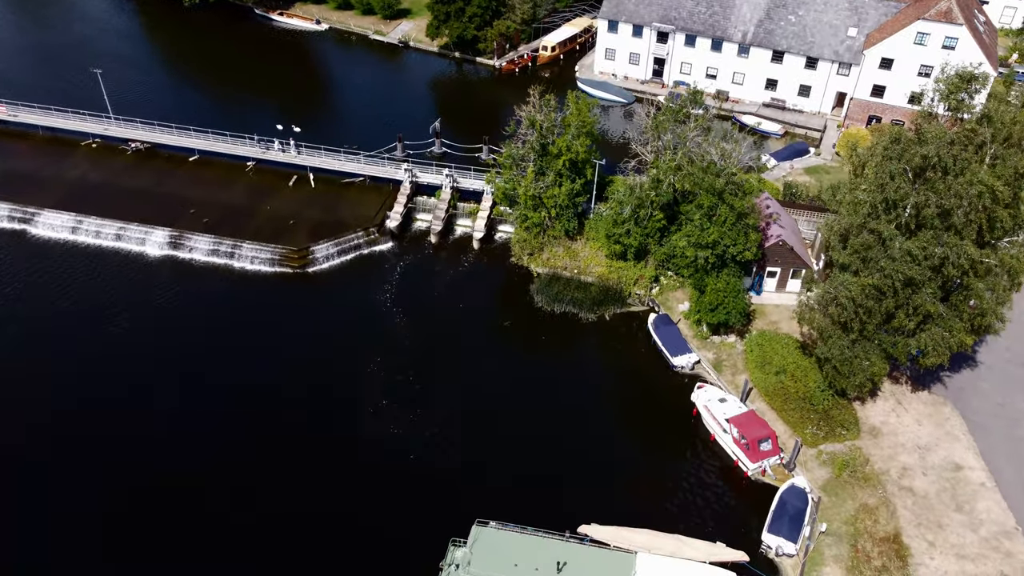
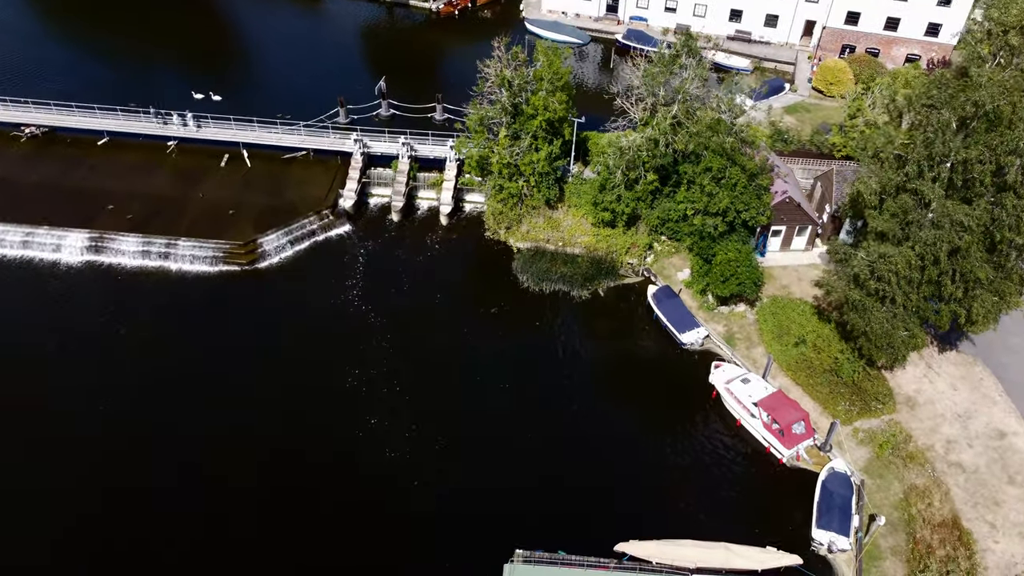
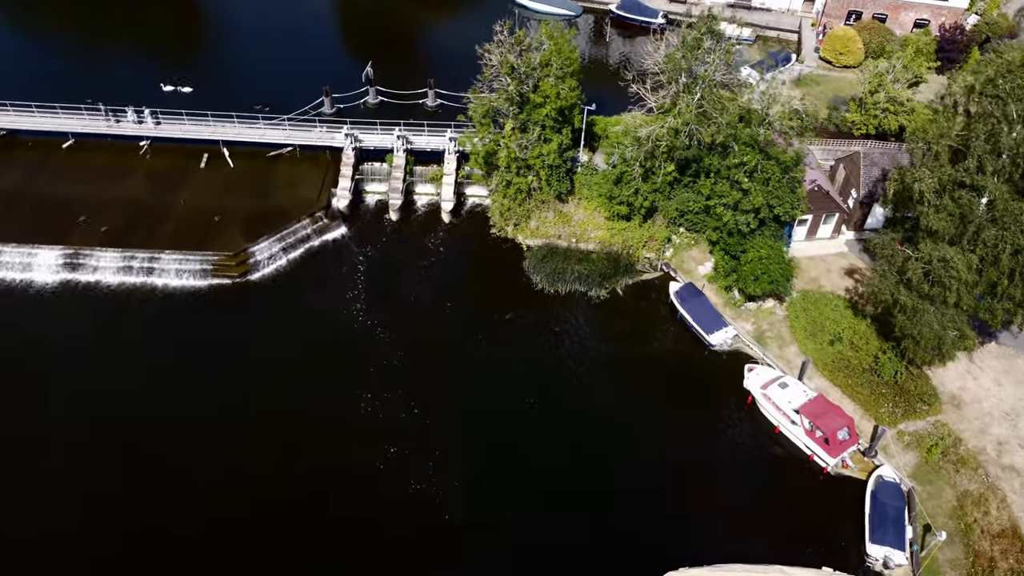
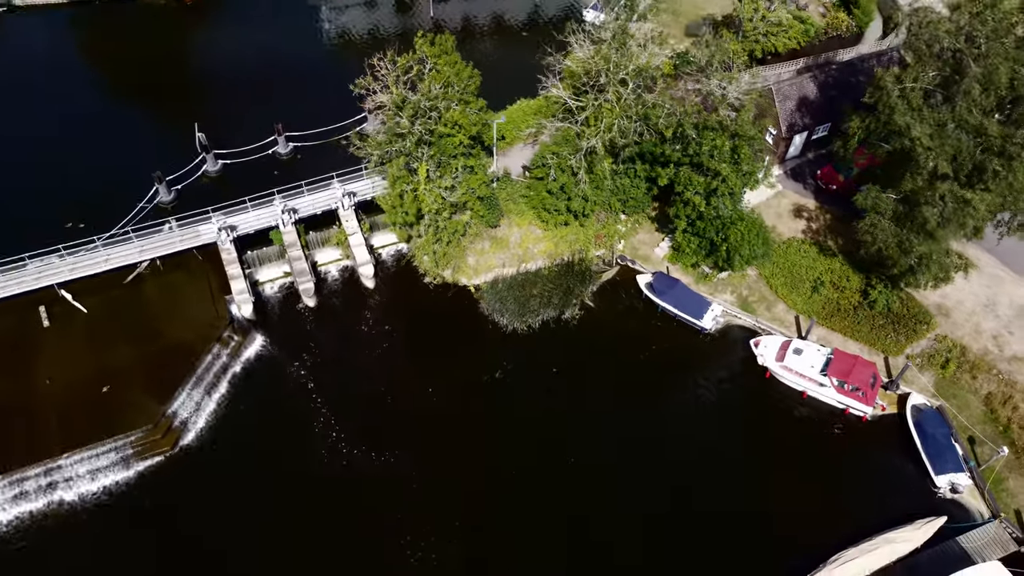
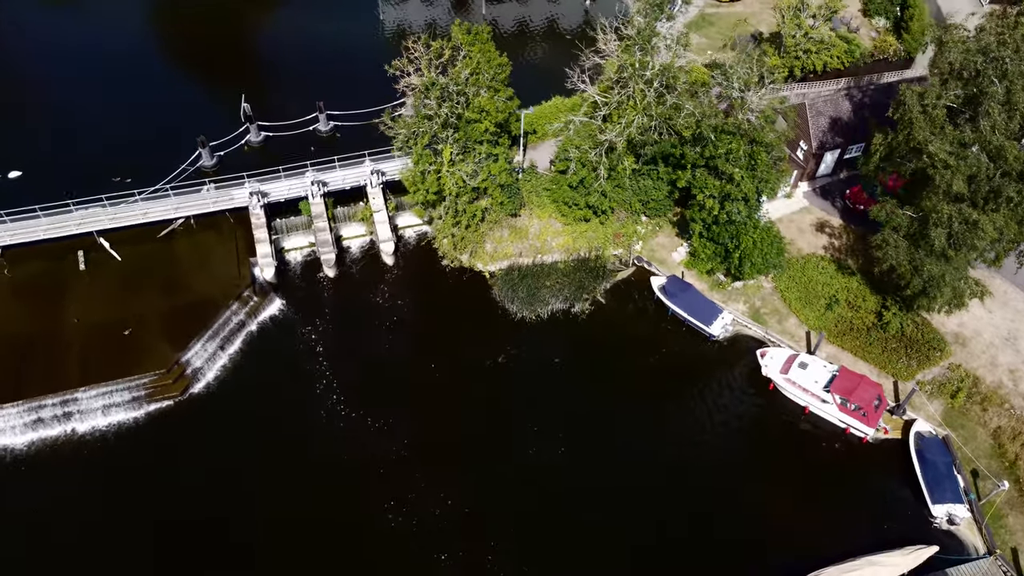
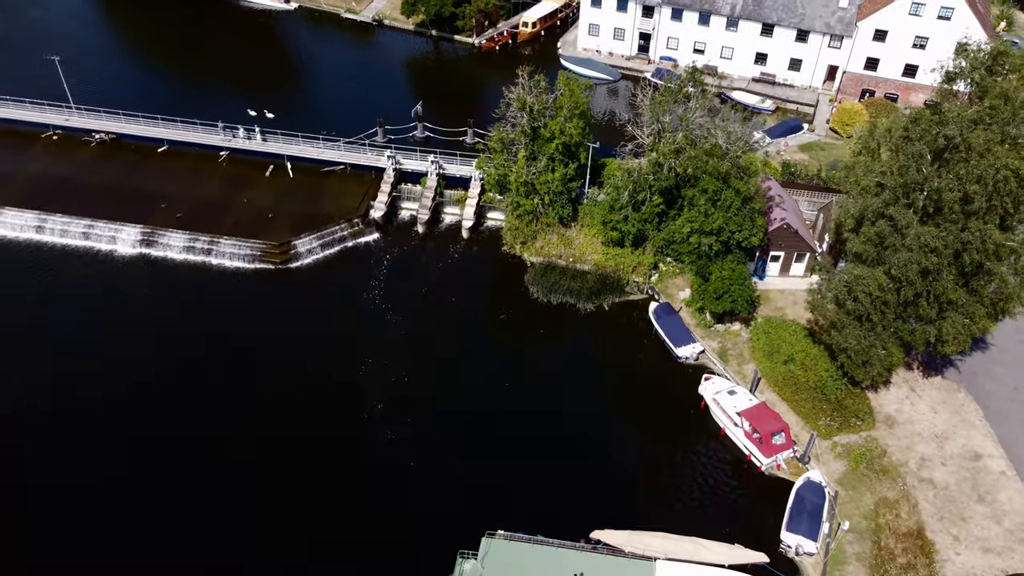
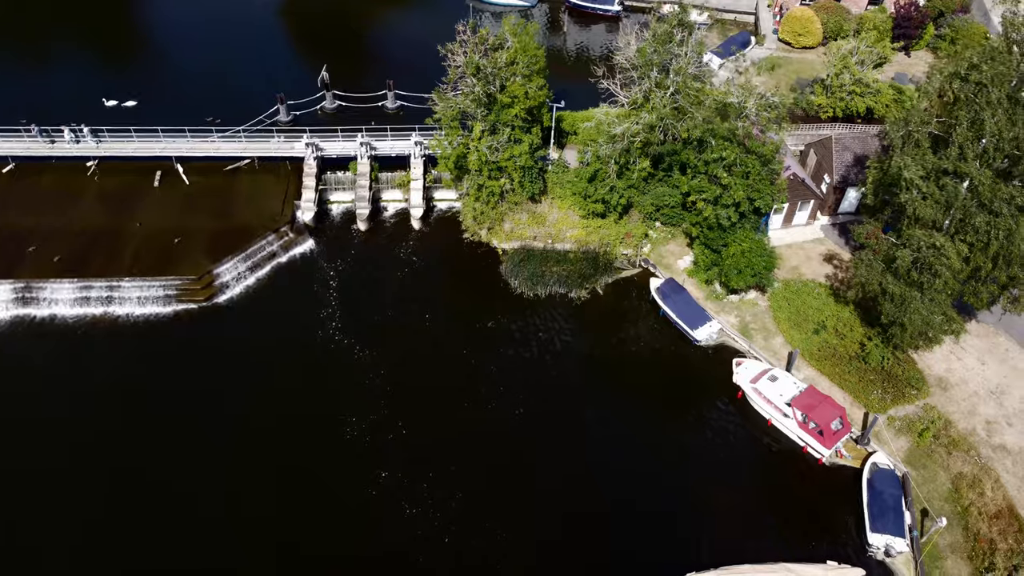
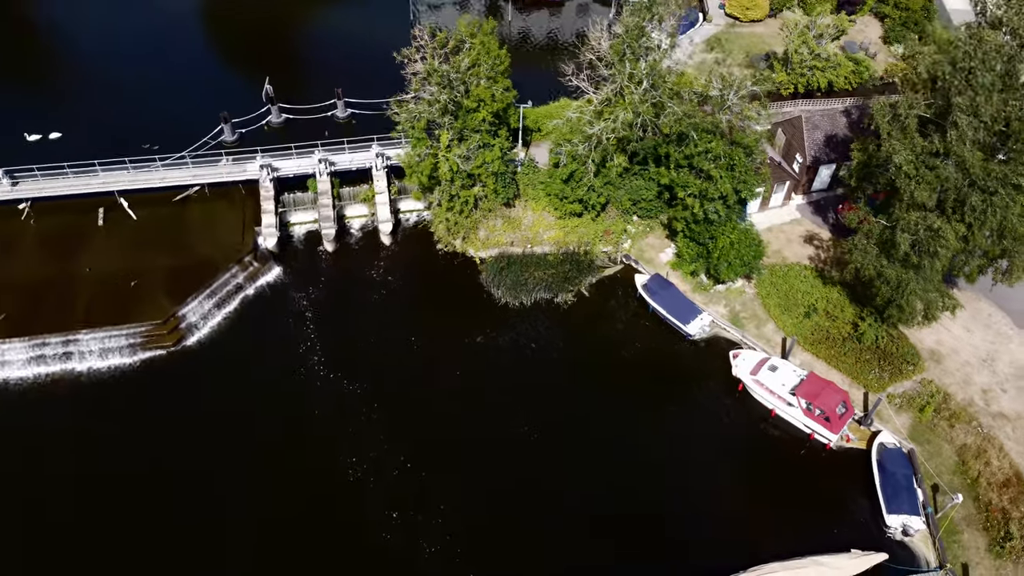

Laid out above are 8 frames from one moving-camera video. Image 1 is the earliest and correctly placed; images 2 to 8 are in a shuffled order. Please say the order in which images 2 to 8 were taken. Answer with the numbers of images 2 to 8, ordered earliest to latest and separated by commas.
6, 2, 3, 7, 8, 5, 4
